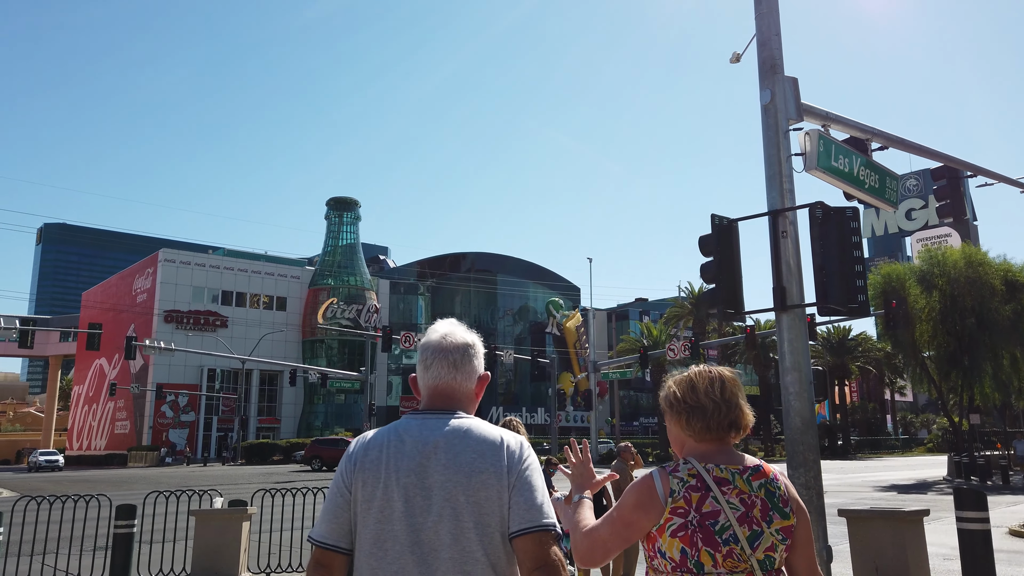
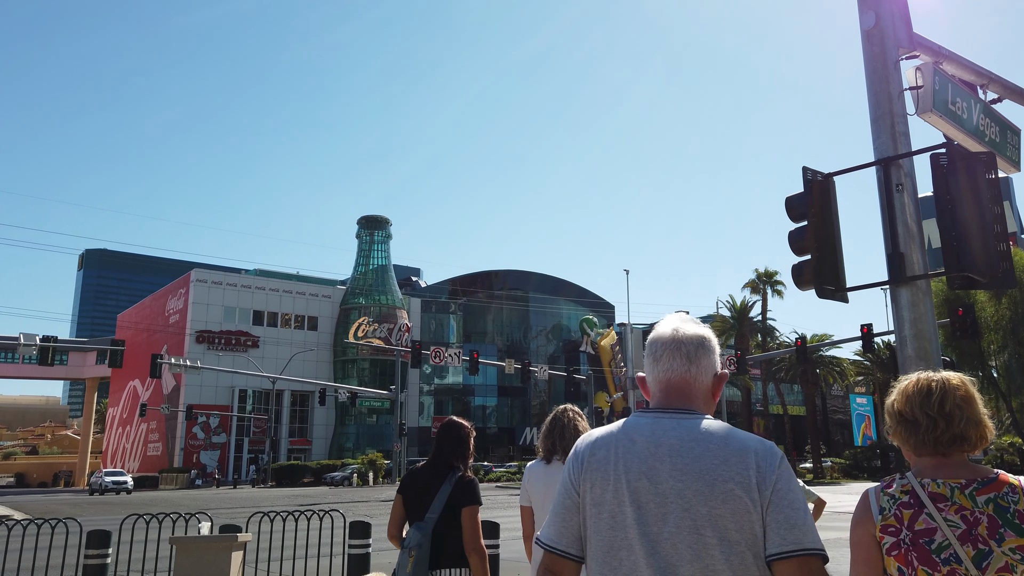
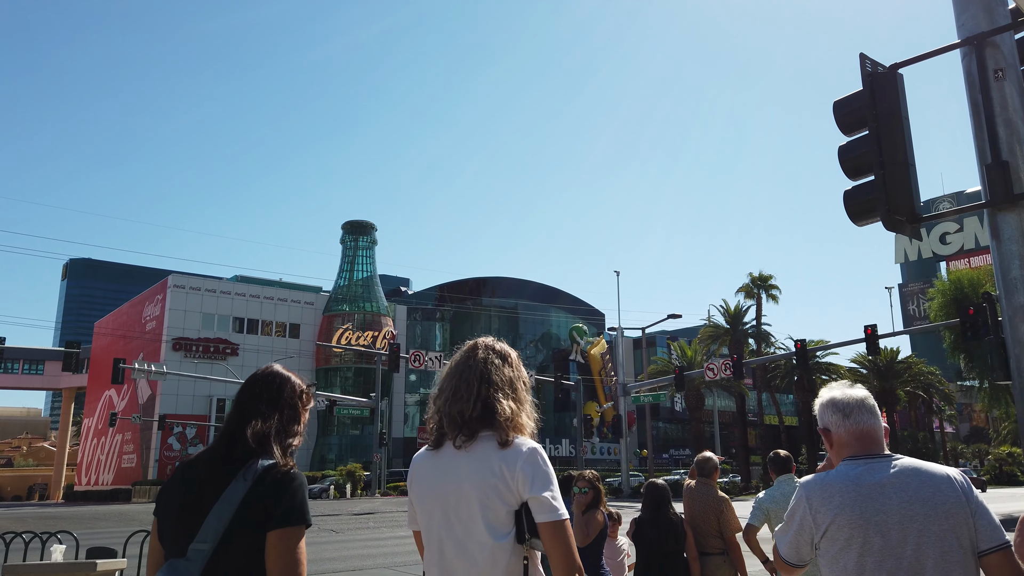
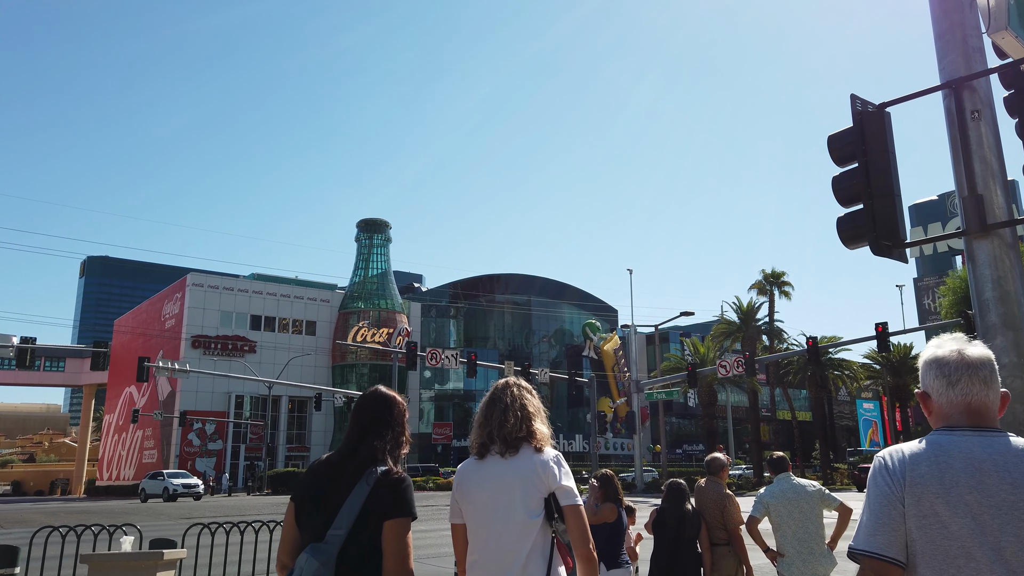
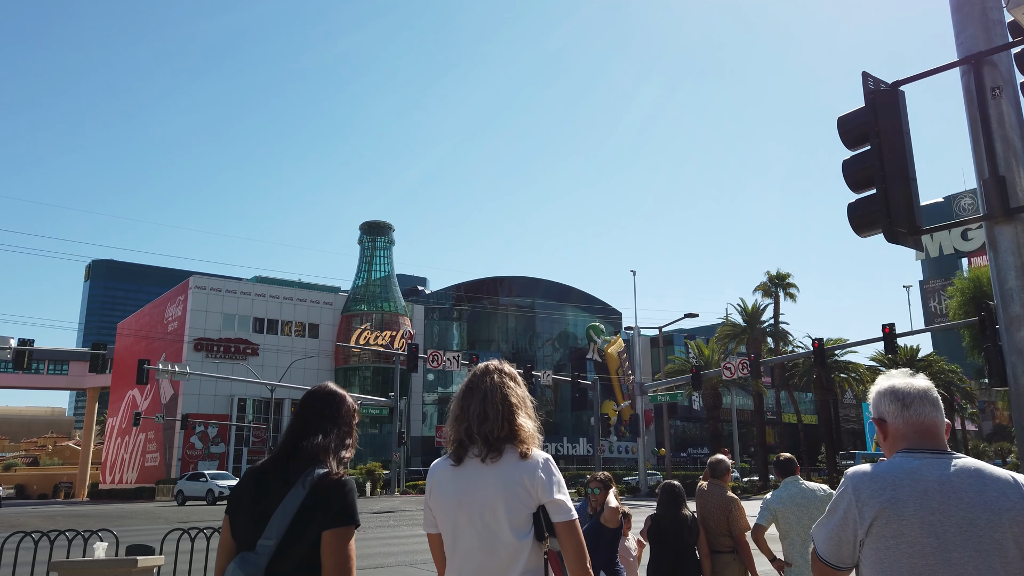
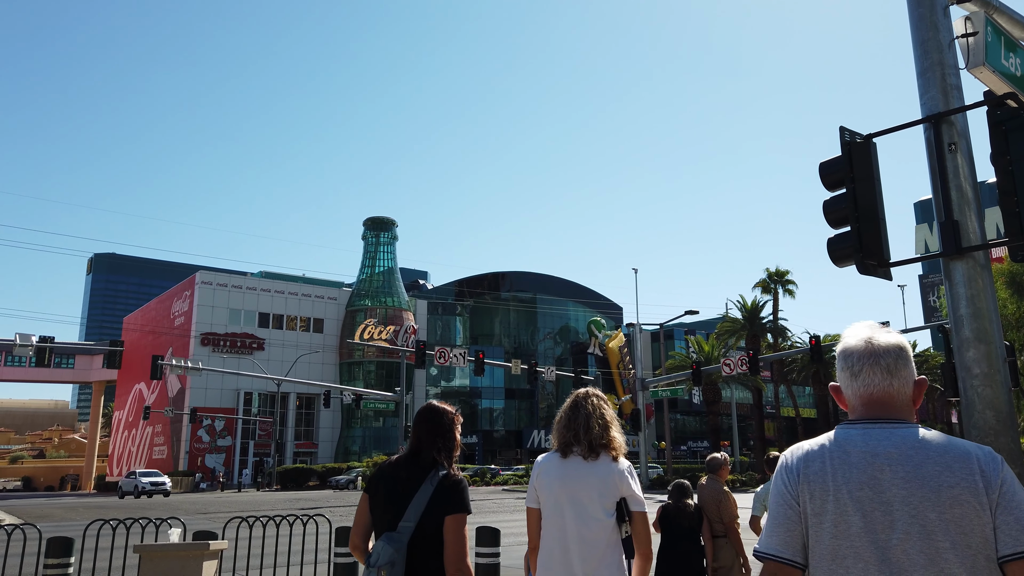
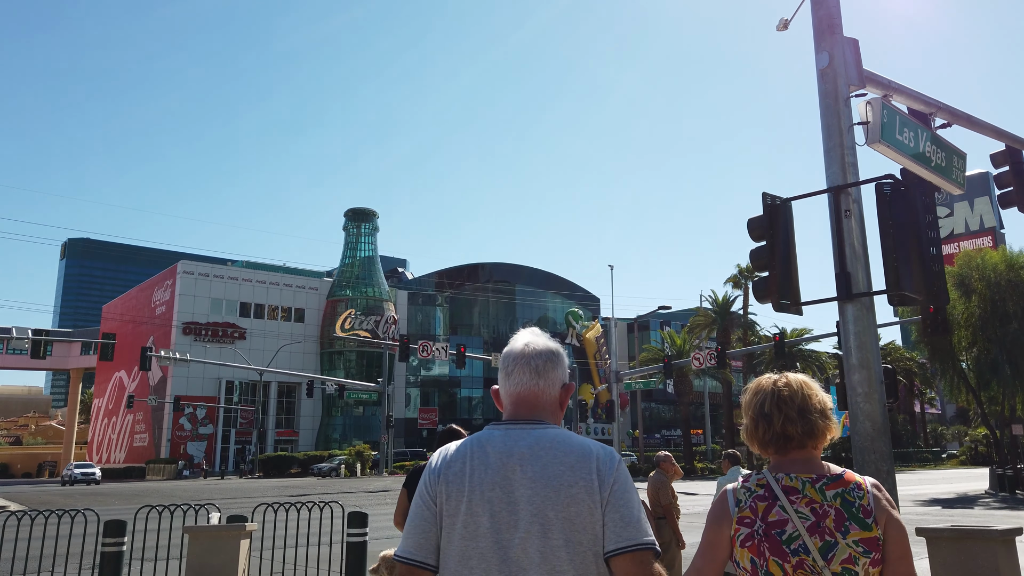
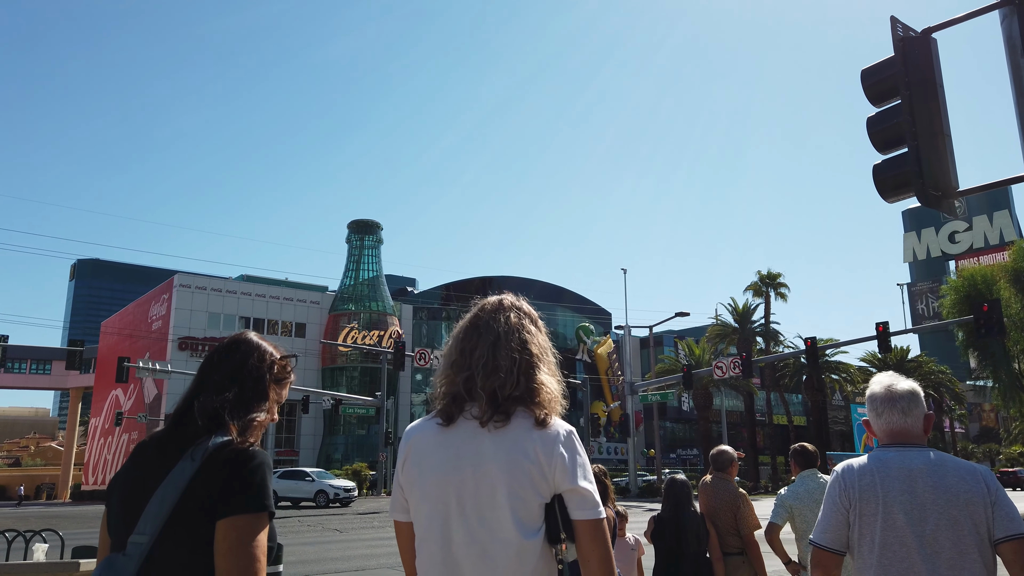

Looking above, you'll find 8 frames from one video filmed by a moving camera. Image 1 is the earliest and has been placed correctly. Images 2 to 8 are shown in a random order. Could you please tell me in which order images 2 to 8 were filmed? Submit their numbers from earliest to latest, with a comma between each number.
7, 2, 6, 4, 5, 3, 8
